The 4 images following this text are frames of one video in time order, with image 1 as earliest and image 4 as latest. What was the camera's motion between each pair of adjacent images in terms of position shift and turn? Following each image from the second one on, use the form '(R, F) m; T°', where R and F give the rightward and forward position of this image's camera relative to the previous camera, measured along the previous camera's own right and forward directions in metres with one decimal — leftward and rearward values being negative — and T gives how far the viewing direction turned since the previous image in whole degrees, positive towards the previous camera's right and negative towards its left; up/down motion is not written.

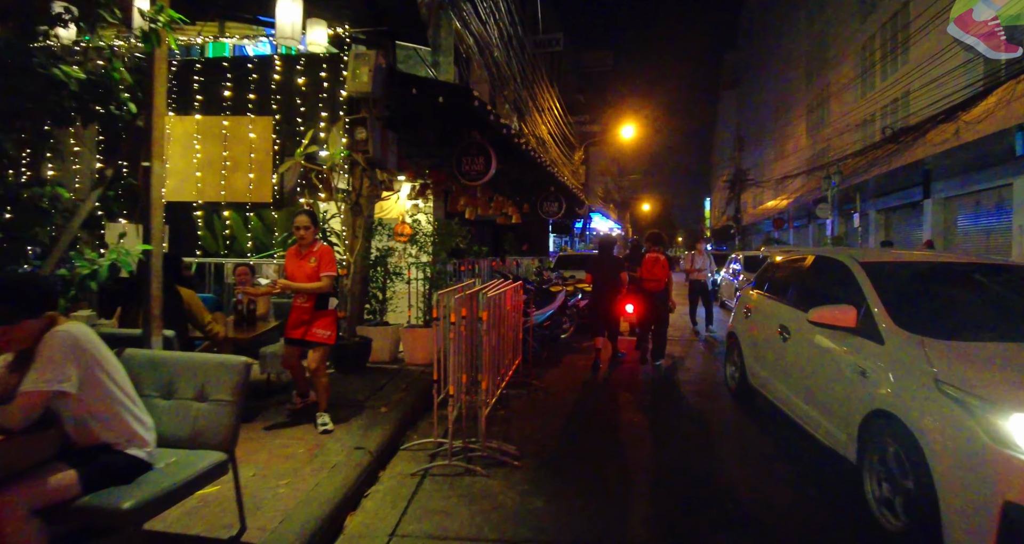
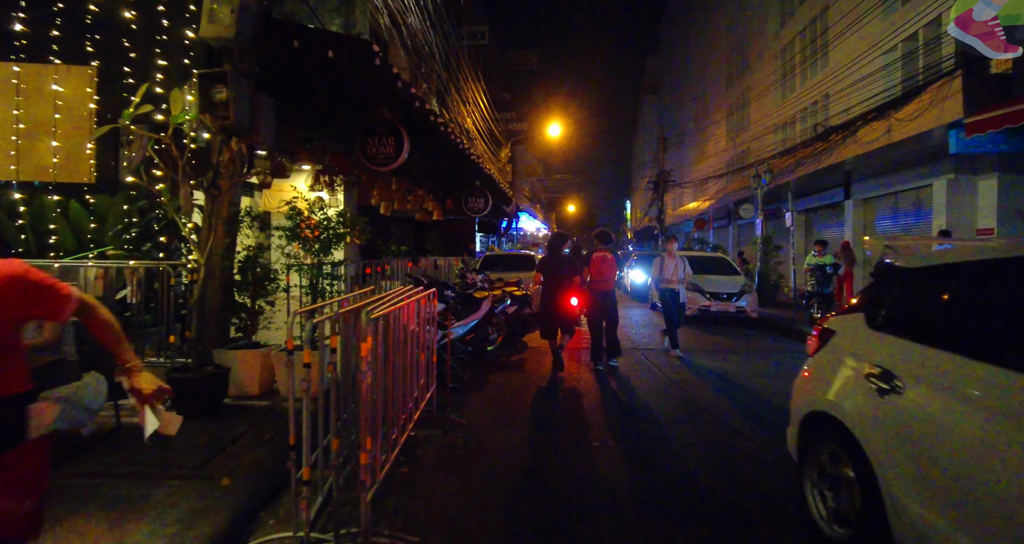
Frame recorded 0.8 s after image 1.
(+0.2, +1.5) m; +8°
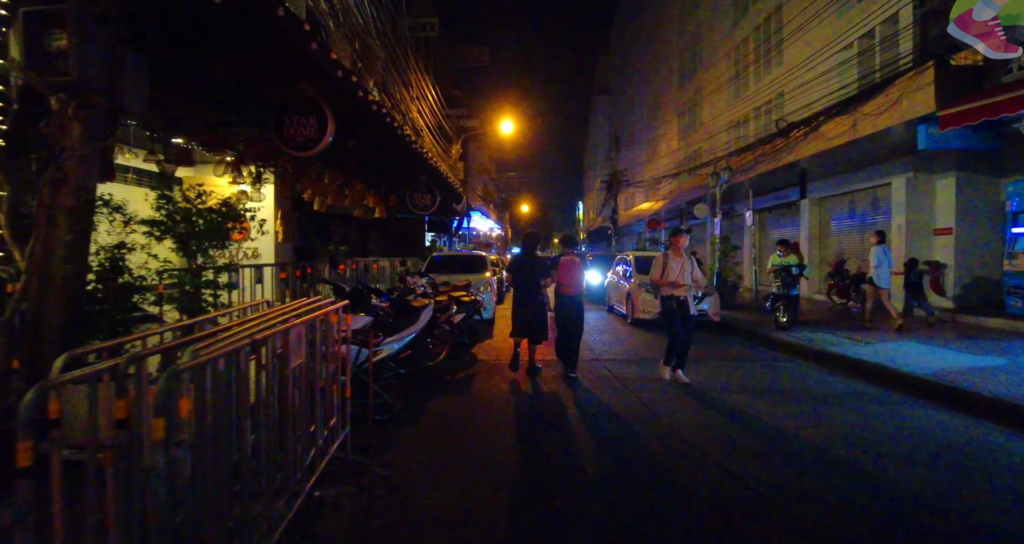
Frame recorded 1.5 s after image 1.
(+0.1, +1.1) m; +5°
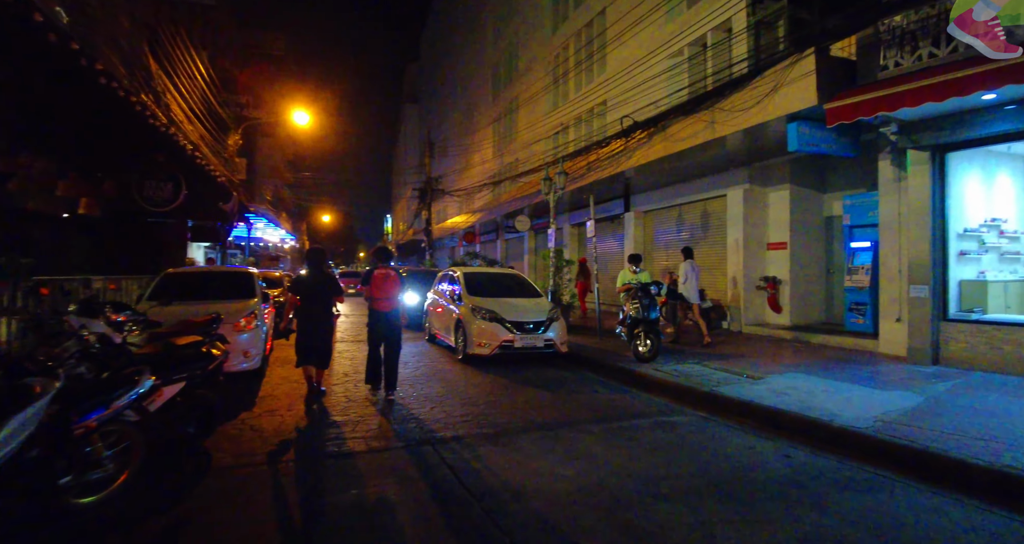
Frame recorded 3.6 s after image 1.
(+0.3, +3.2) m; +22°
